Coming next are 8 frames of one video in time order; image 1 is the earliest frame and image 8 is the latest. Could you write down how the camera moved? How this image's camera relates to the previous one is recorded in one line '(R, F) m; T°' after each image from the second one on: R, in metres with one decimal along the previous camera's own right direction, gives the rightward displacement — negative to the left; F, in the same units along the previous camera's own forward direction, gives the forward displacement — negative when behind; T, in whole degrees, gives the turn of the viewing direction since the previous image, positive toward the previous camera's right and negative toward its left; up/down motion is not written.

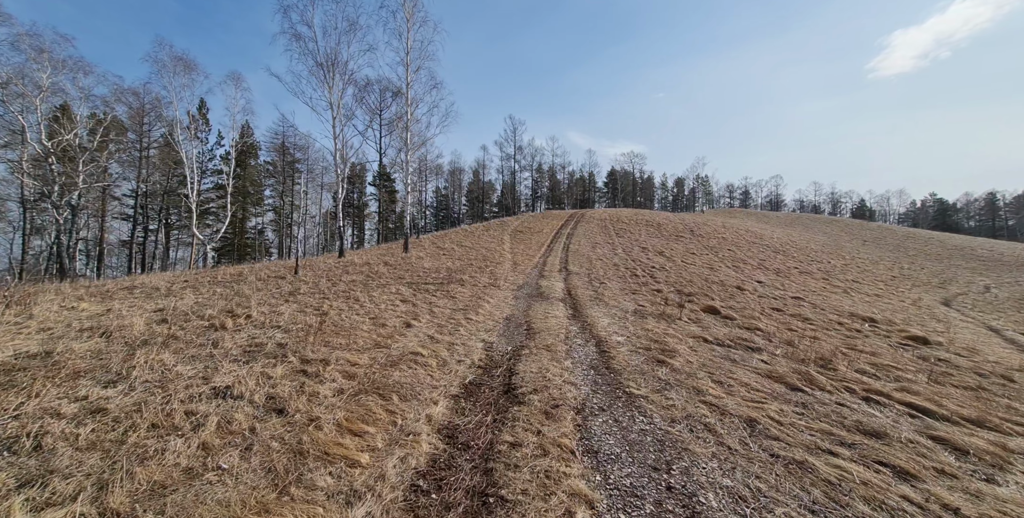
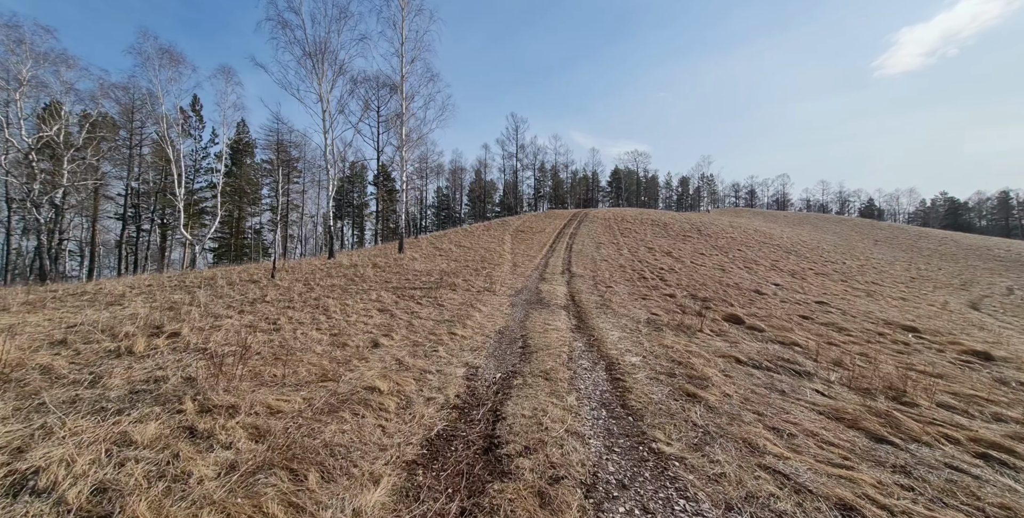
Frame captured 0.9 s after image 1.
(+0.2, +1.4) m; 0°
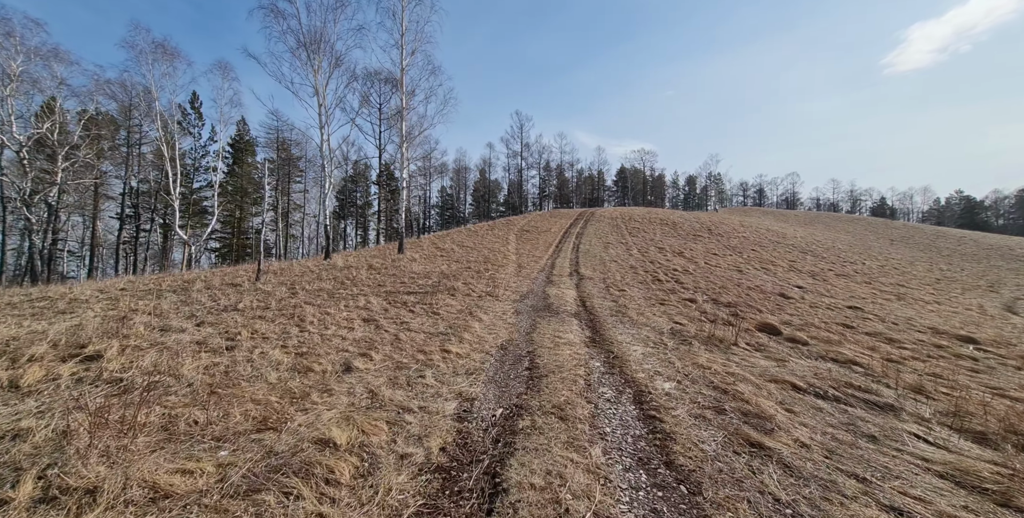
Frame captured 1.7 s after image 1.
(0.0, +1.2) m; -1°
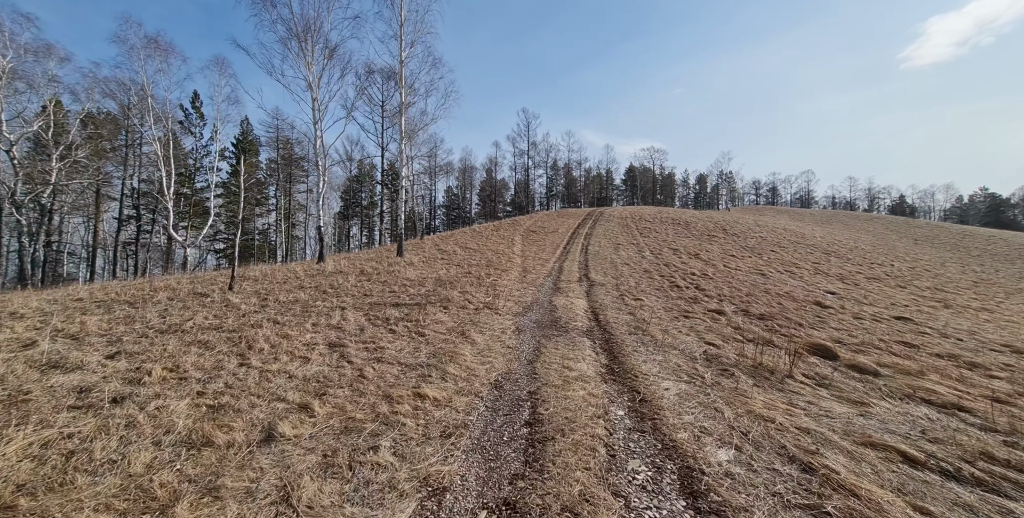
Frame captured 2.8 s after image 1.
(+0.1, +1.5) m; -1°
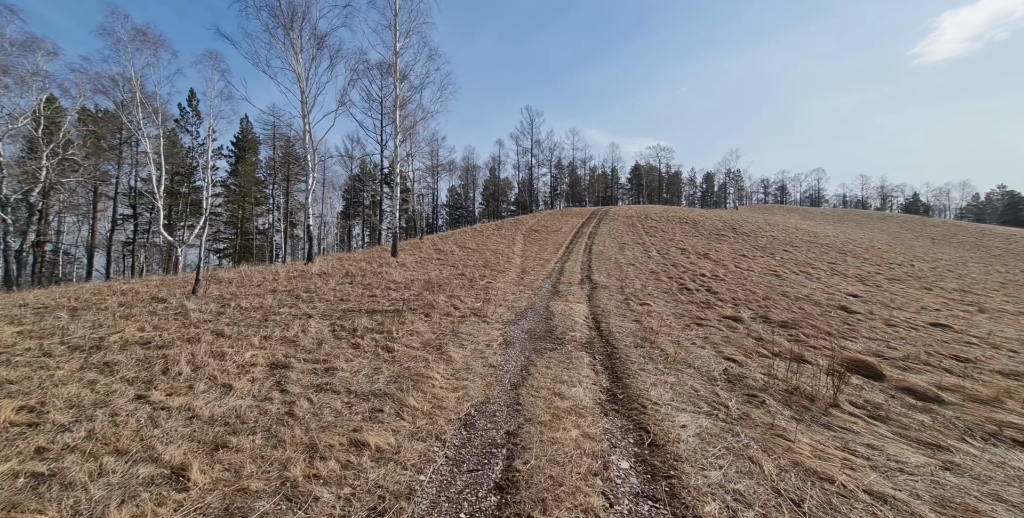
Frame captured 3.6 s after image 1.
(+0.3, +1.2) m; -1°
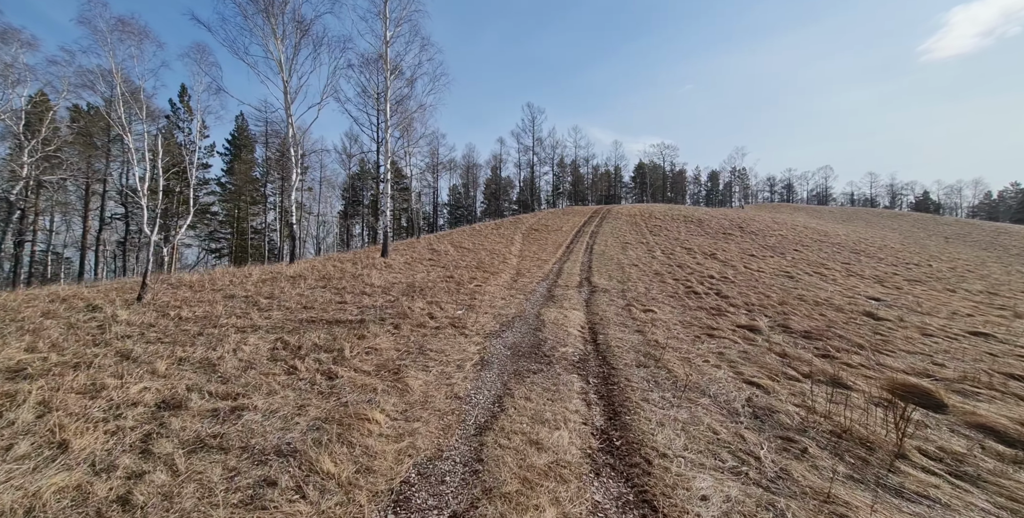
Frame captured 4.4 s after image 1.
(+0.4, +1.3) m; 0°
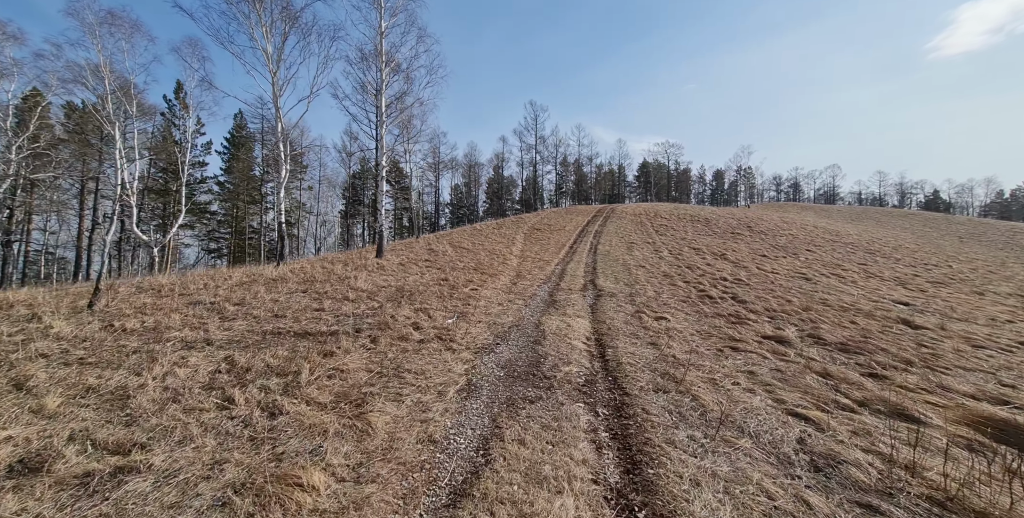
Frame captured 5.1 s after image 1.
(+0.1, +1.1) m; 0°
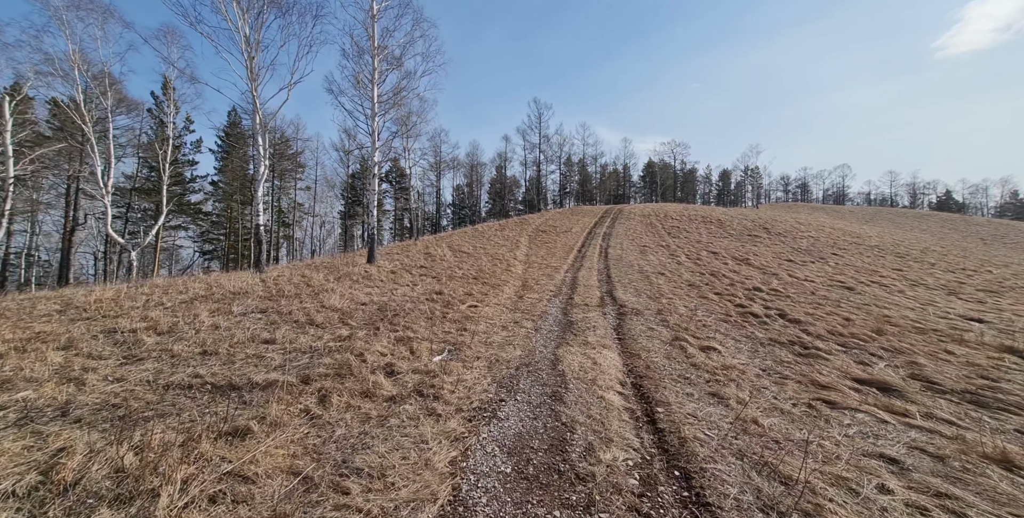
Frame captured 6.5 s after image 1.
(-0.1, +2.1) m; 0°
